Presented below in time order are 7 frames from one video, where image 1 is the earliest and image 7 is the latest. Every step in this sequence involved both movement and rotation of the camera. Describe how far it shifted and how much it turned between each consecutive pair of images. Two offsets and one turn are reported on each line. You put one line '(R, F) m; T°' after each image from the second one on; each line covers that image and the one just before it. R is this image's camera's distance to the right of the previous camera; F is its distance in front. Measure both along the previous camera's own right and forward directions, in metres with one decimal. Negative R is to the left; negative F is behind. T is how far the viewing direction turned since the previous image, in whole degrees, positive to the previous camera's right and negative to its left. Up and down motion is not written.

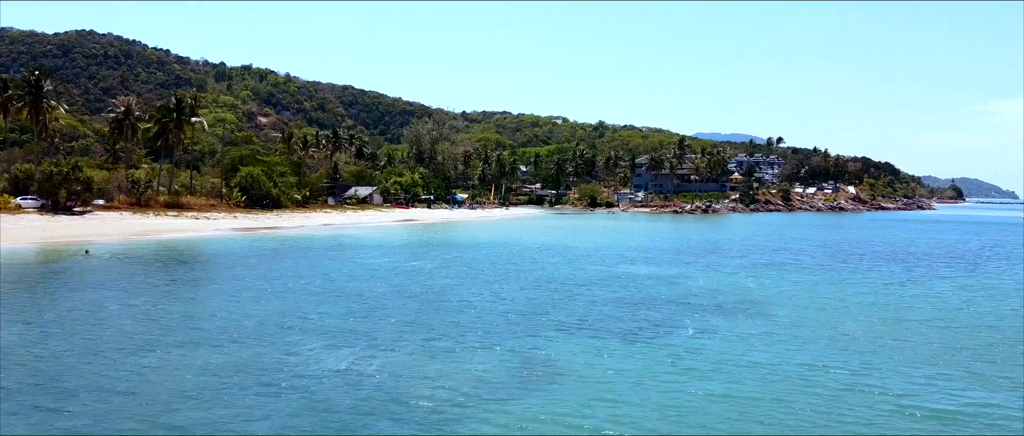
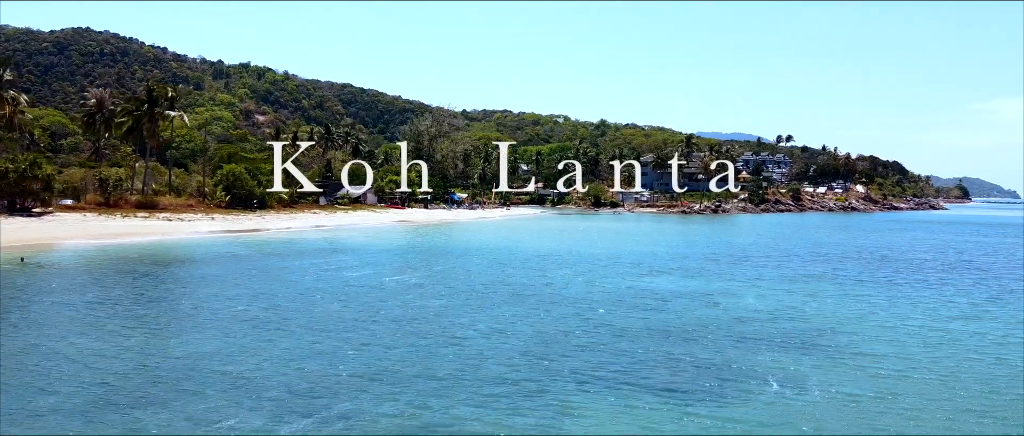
(-0.1, +4.2) m; 0°
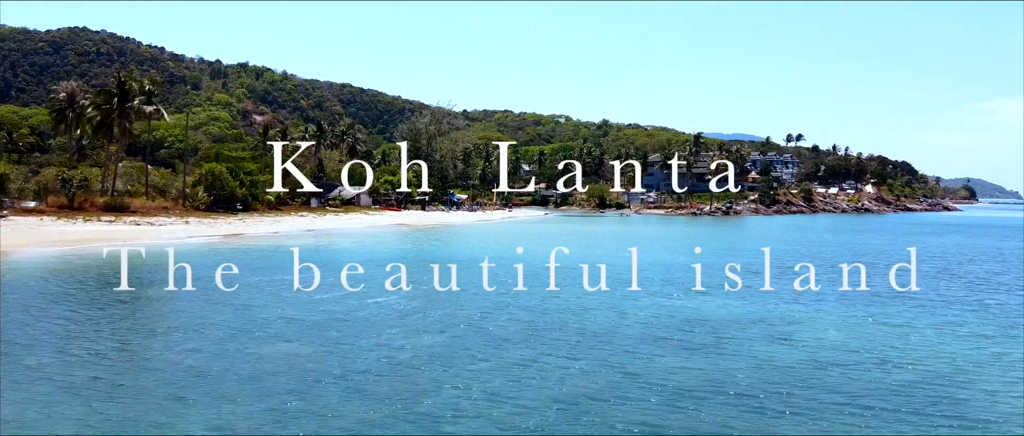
(-0.2, +4.3) m; 0°
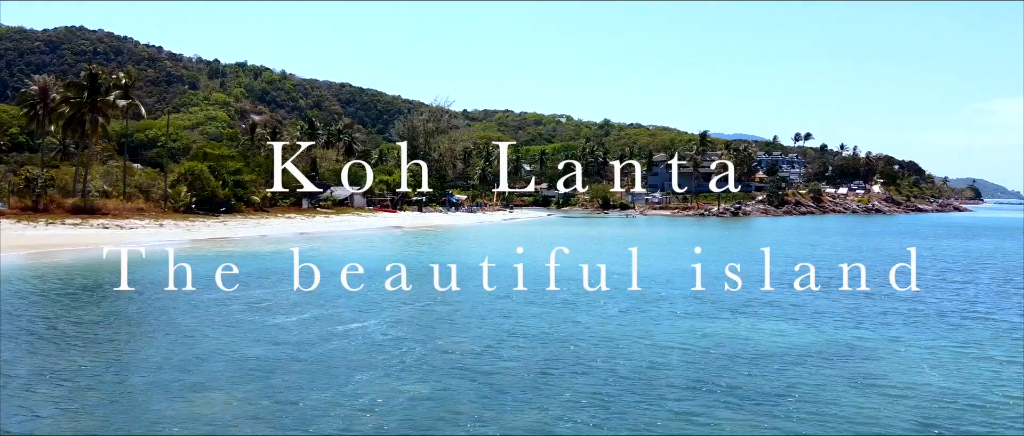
(-0.1, +3.3) m; 0°
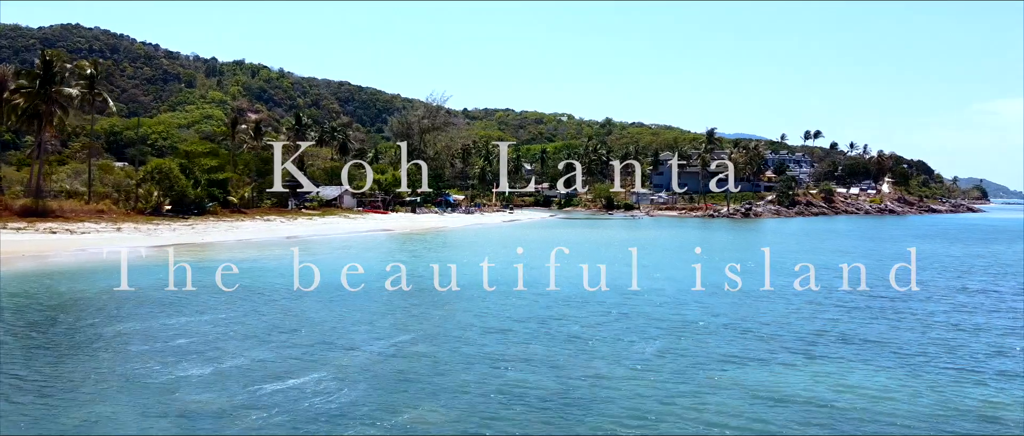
(+0.1, +4.2) m; 0°
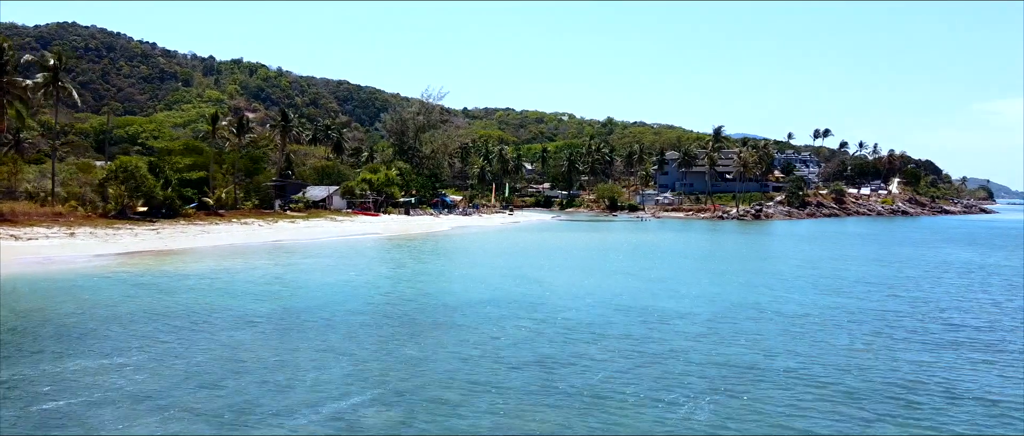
(+0.1, +3.8) m; 0°
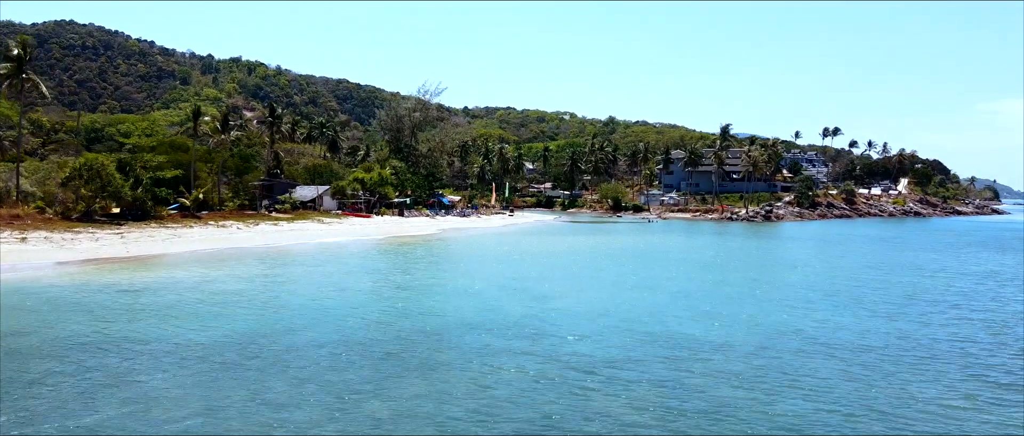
(+0.1, +3.2) m; 0°
